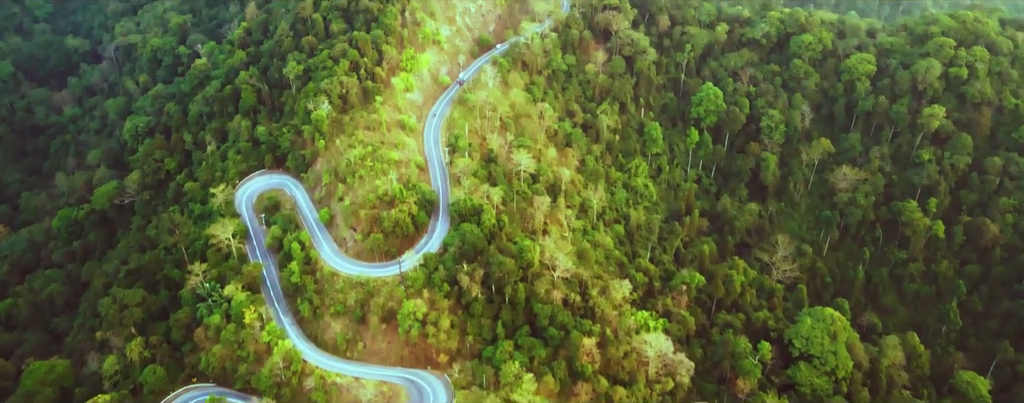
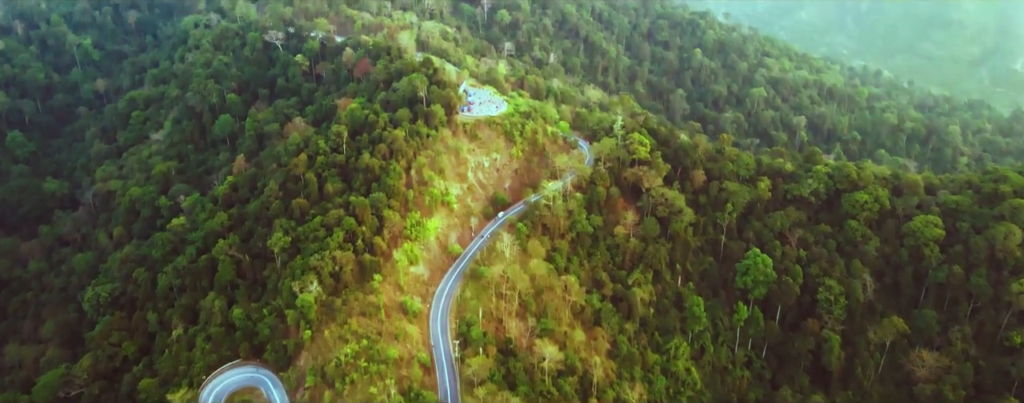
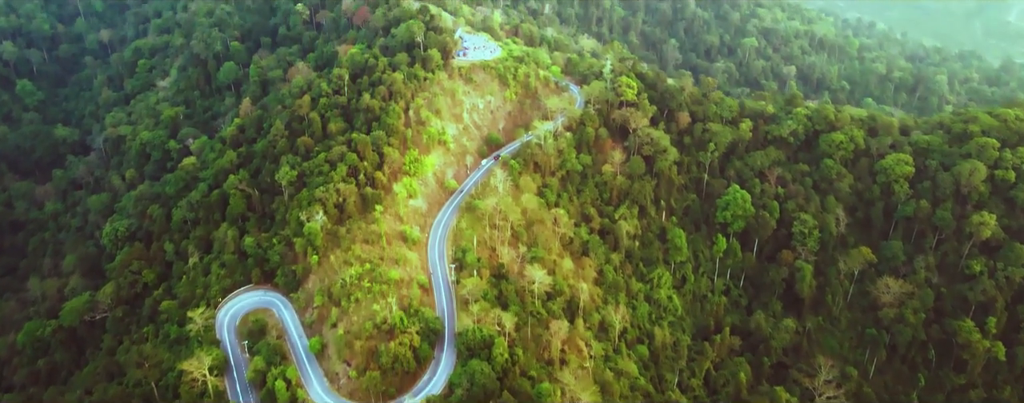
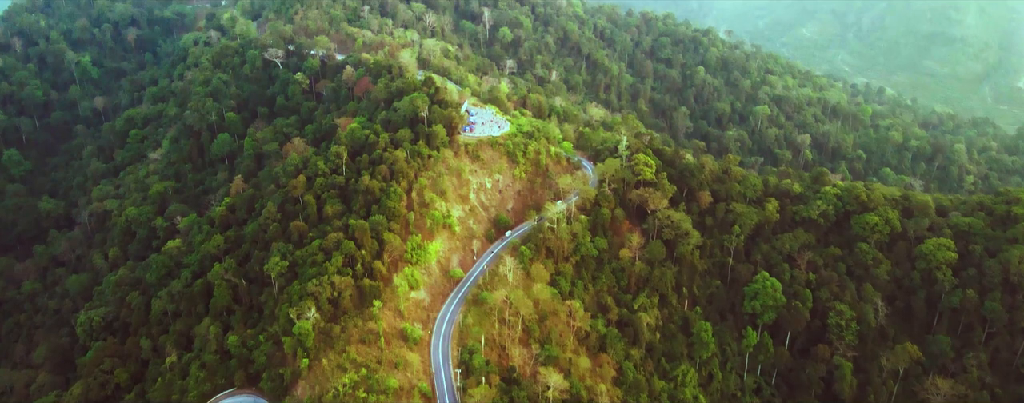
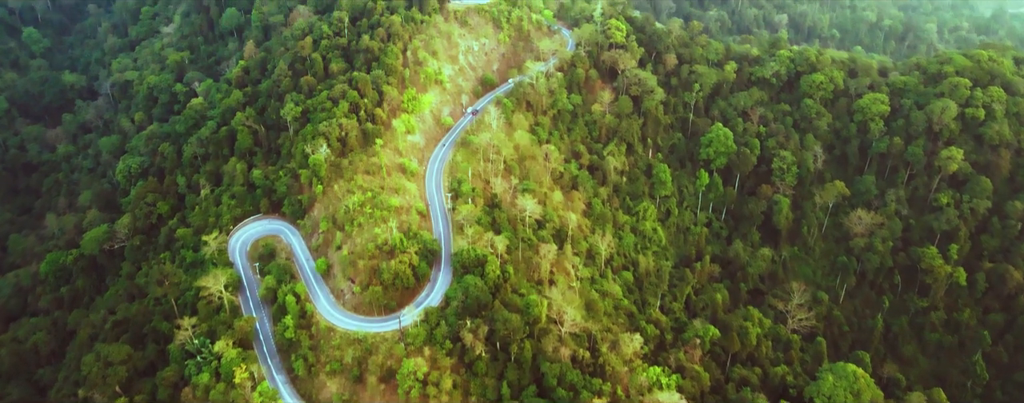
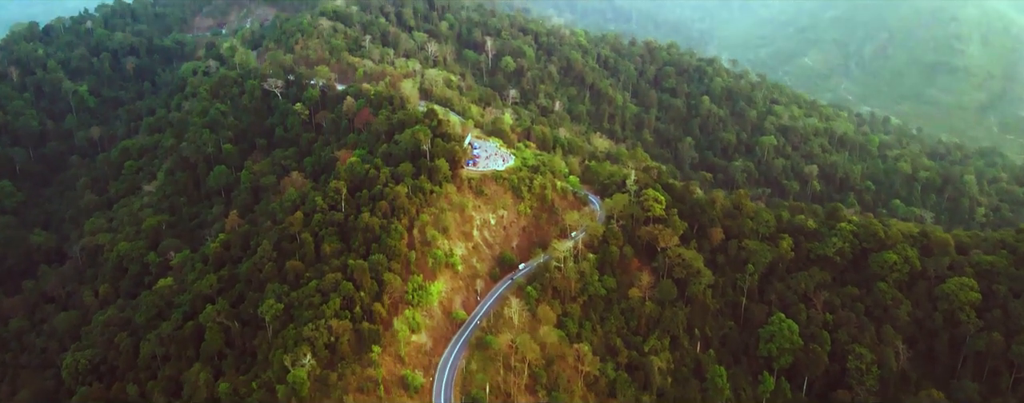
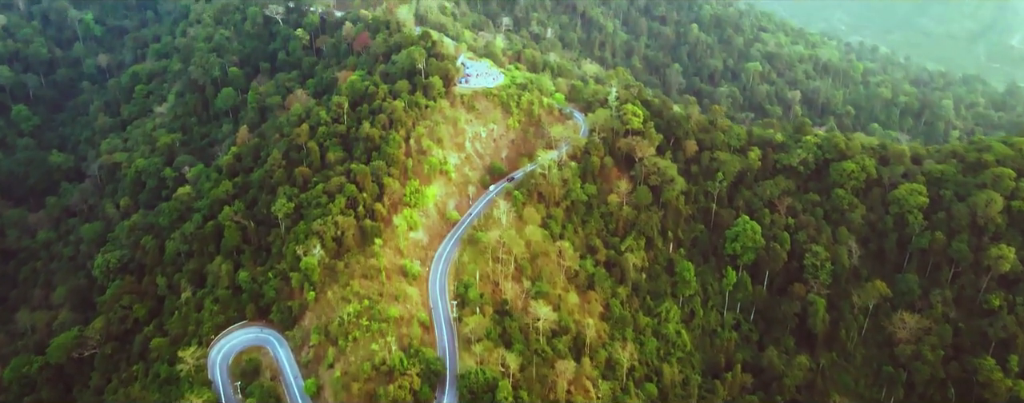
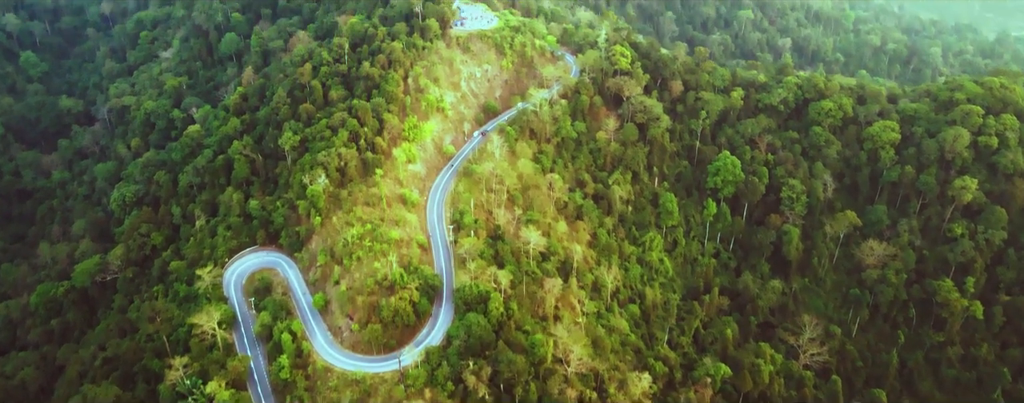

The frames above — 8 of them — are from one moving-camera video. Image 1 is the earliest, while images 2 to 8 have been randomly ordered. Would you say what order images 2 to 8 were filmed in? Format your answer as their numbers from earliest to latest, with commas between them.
5, 8, 3, 7, 2, 4, 6
